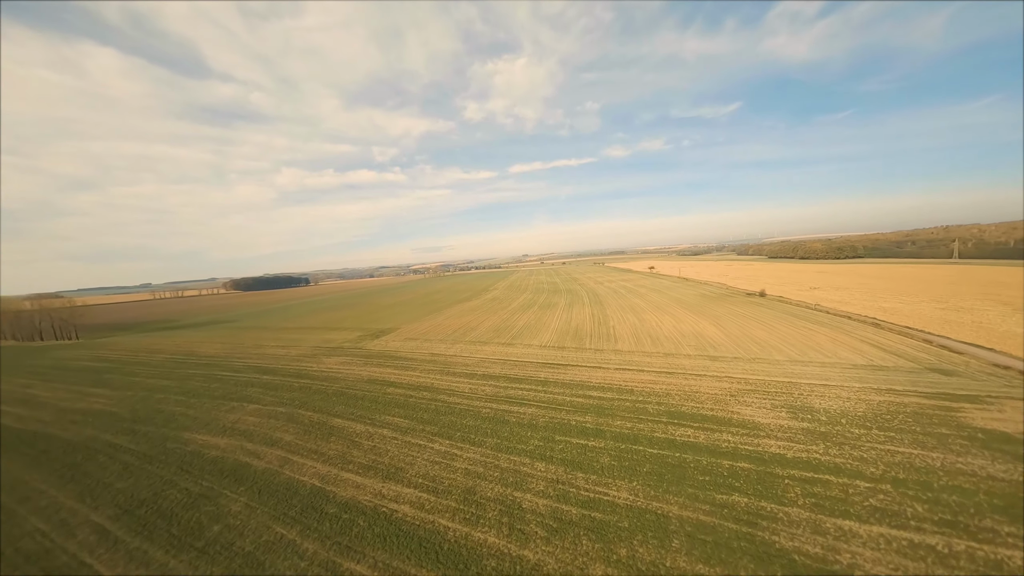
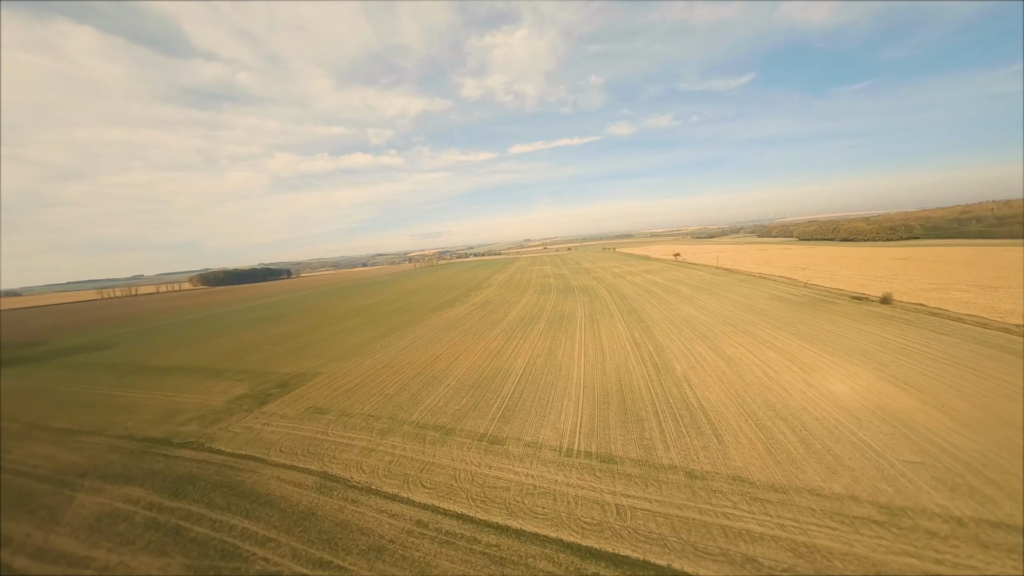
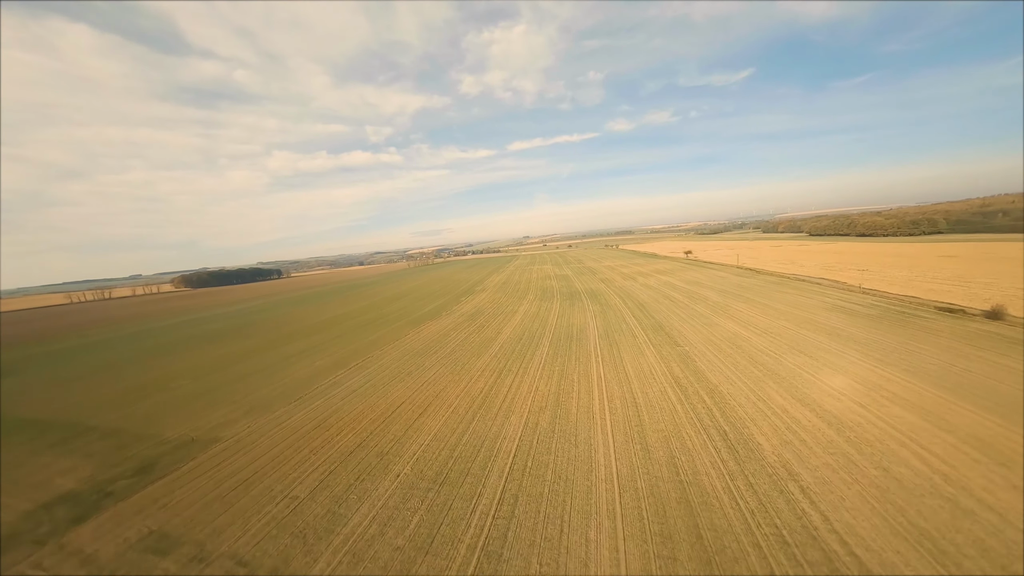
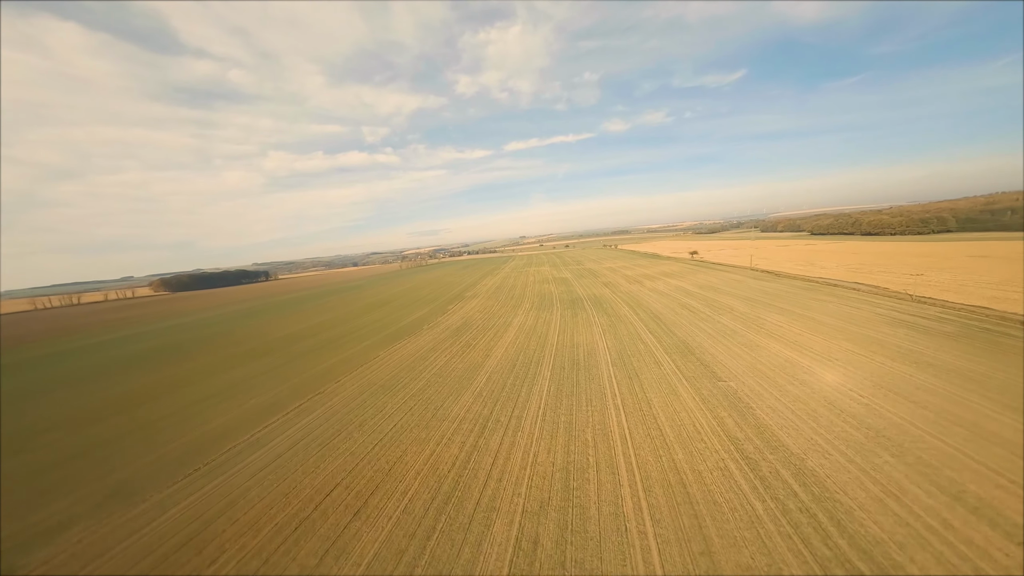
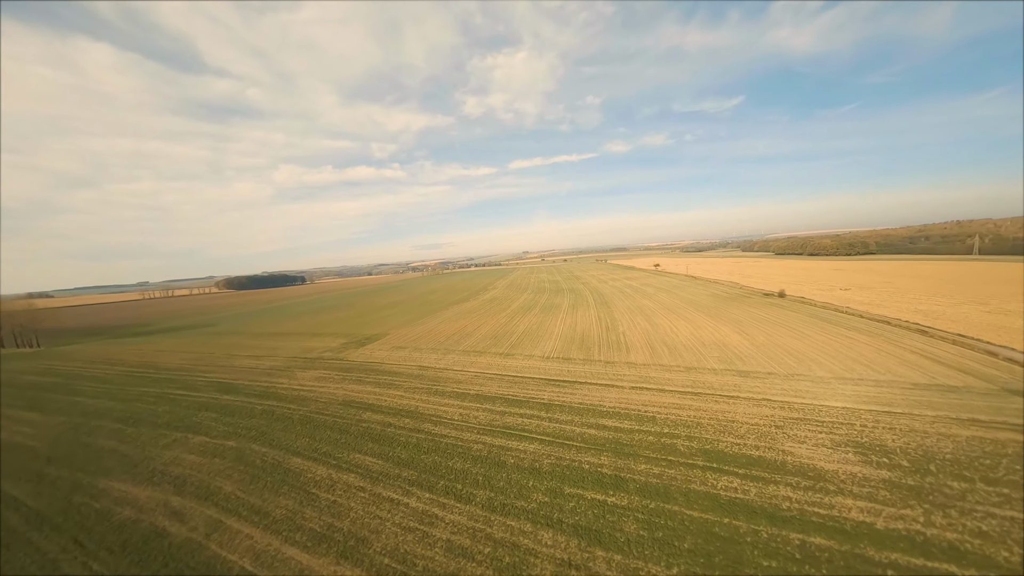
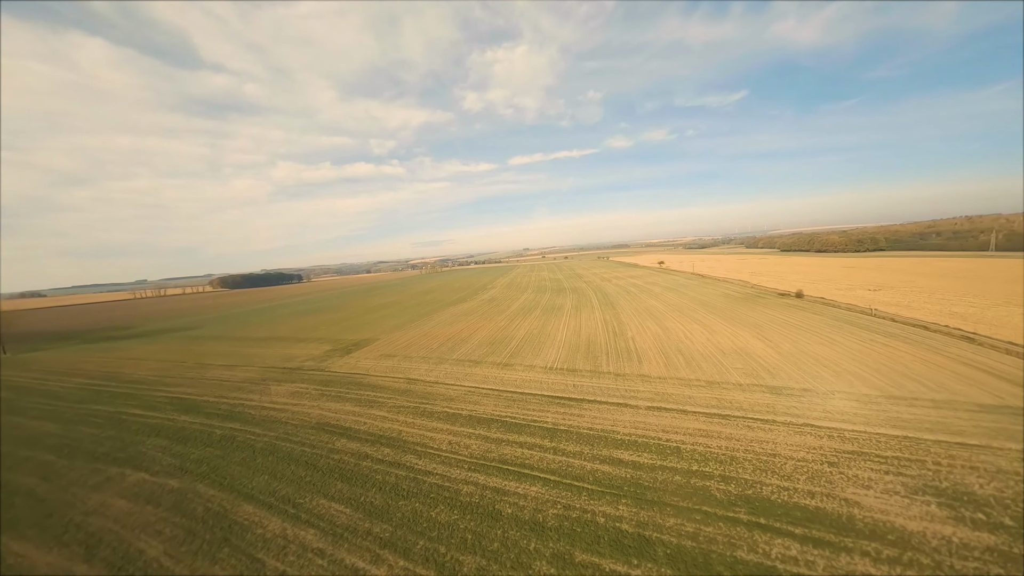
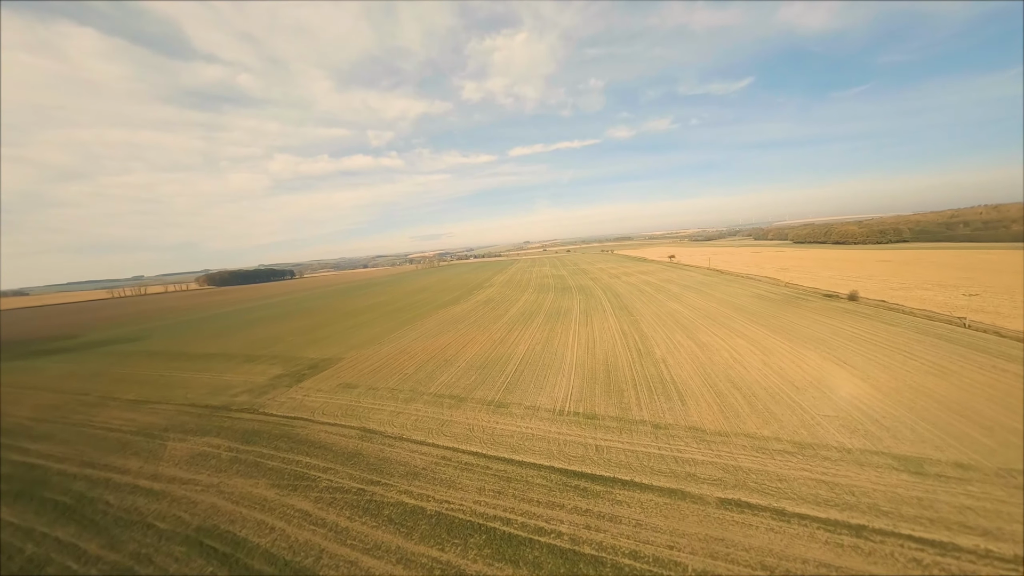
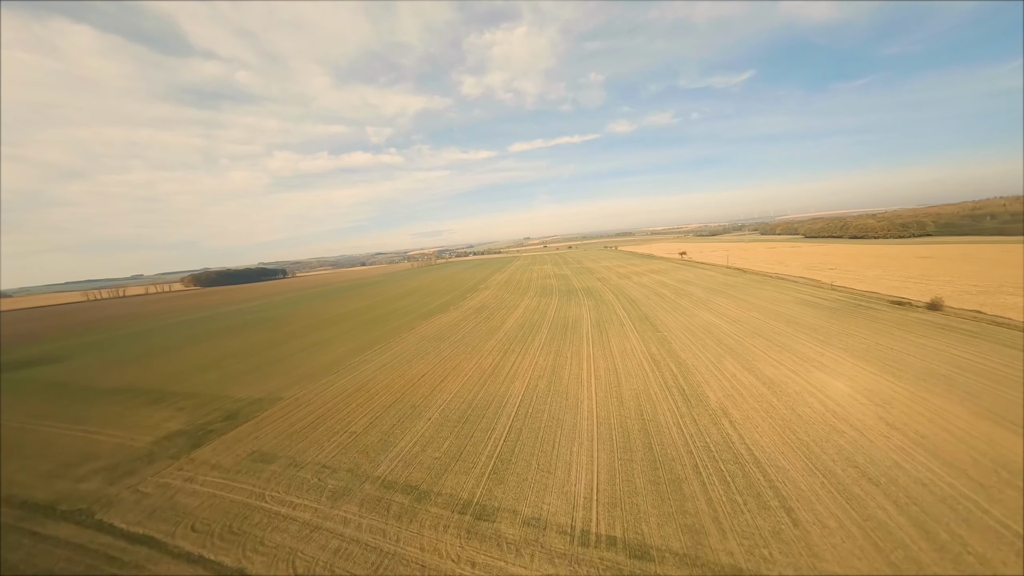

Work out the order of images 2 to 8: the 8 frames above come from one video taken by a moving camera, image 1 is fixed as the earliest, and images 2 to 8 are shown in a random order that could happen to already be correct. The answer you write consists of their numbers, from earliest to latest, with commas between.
5, 6, 7, 2, 8, 3, 4
